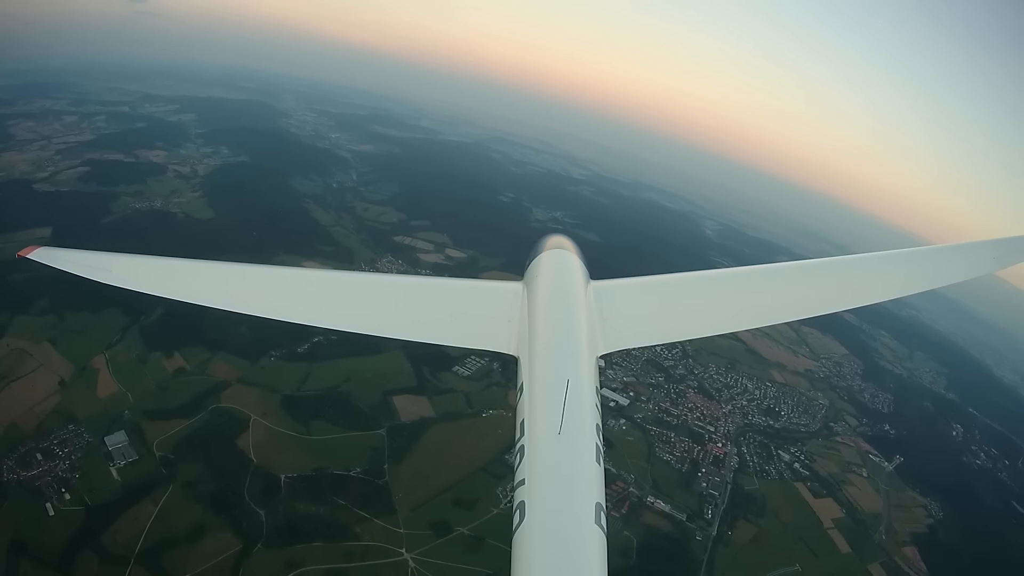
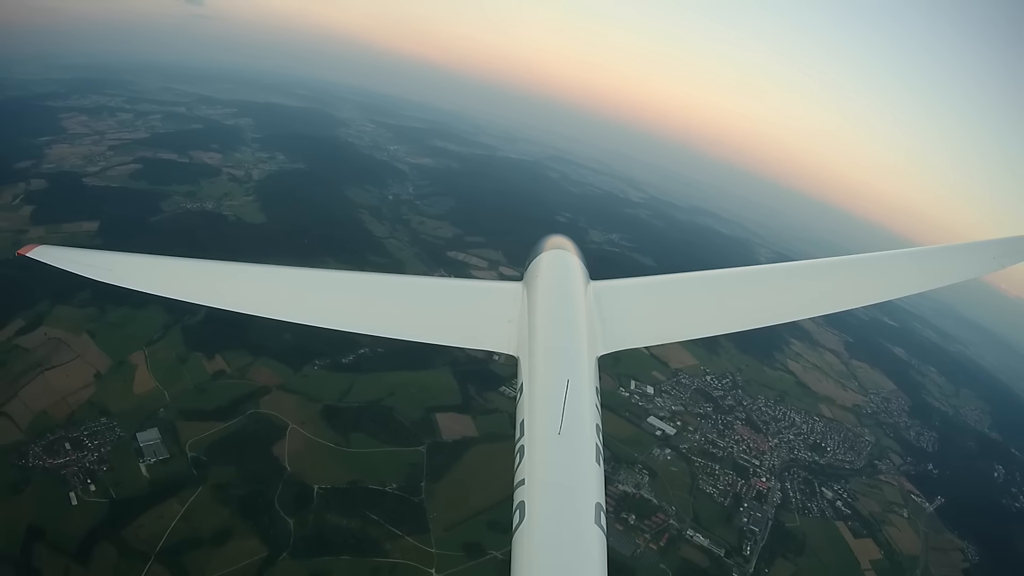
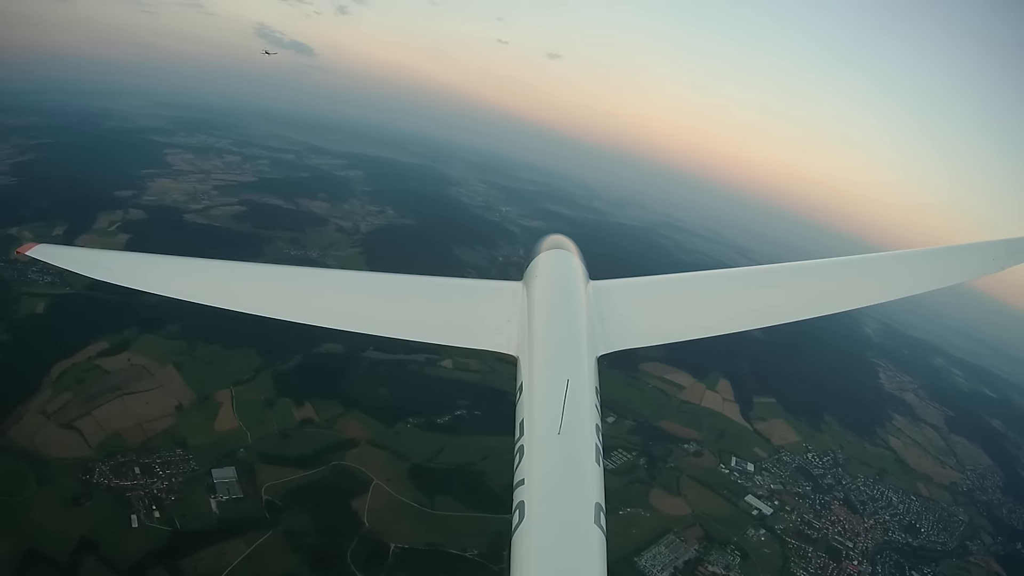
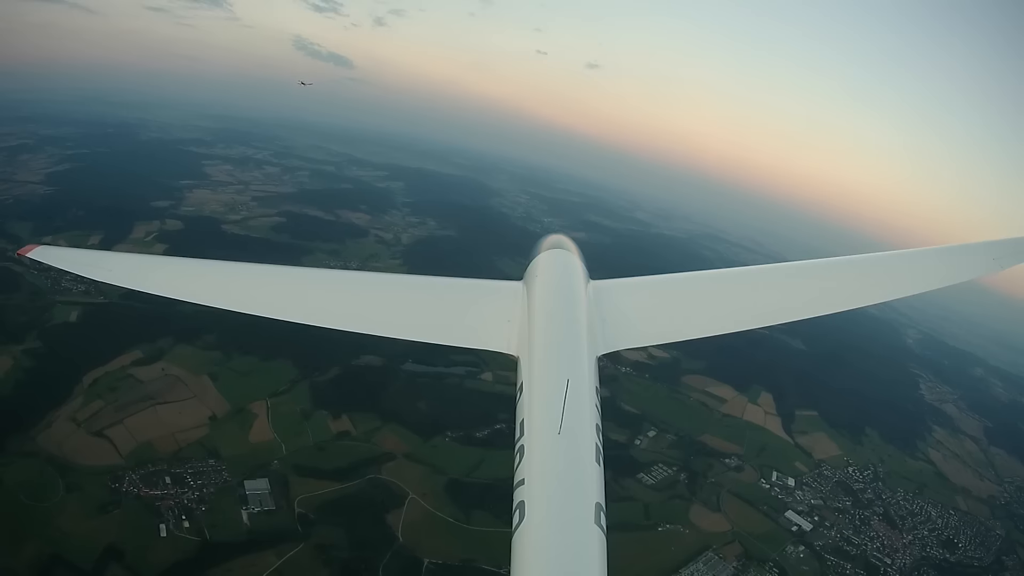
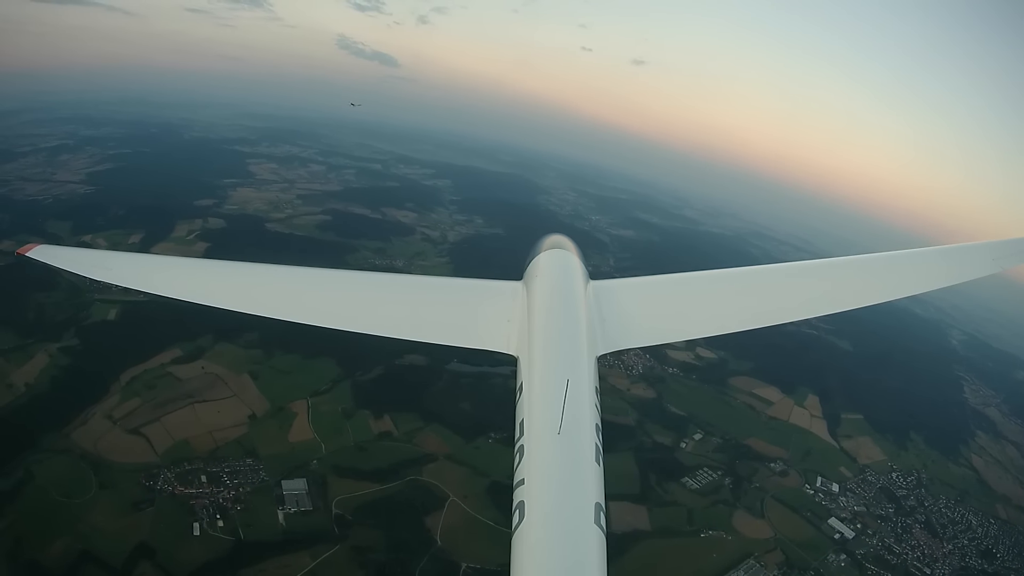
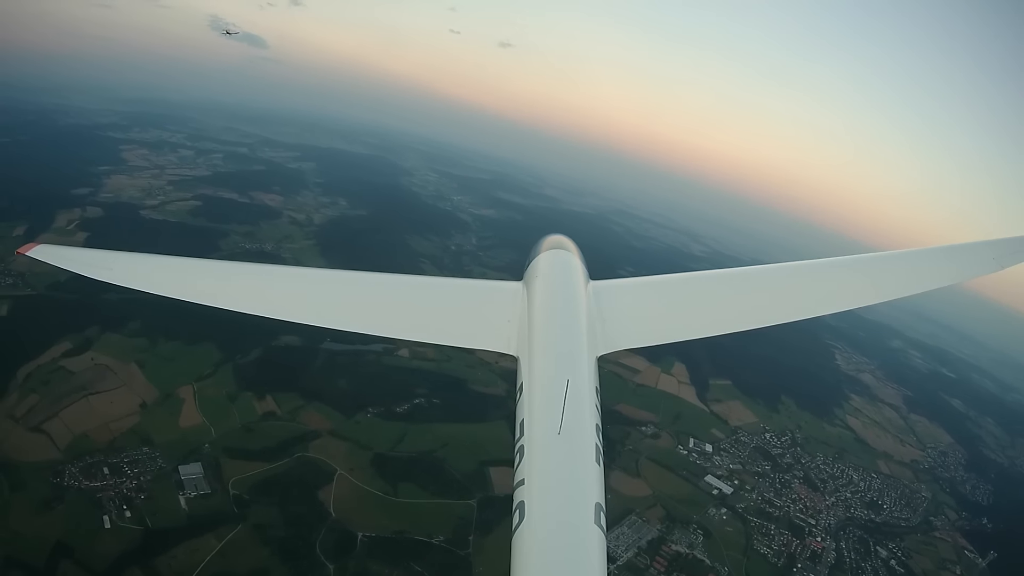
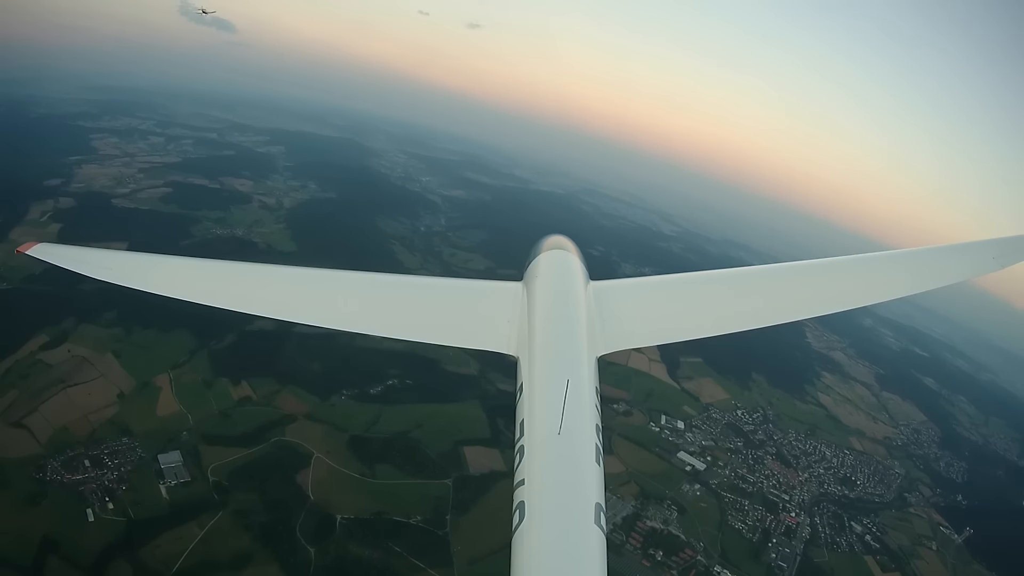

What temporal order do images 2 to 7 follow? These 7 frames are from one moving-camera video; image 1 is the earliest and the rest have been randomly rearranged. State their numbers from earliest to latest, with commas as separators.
2, 7, 6, 3, 4, 5
